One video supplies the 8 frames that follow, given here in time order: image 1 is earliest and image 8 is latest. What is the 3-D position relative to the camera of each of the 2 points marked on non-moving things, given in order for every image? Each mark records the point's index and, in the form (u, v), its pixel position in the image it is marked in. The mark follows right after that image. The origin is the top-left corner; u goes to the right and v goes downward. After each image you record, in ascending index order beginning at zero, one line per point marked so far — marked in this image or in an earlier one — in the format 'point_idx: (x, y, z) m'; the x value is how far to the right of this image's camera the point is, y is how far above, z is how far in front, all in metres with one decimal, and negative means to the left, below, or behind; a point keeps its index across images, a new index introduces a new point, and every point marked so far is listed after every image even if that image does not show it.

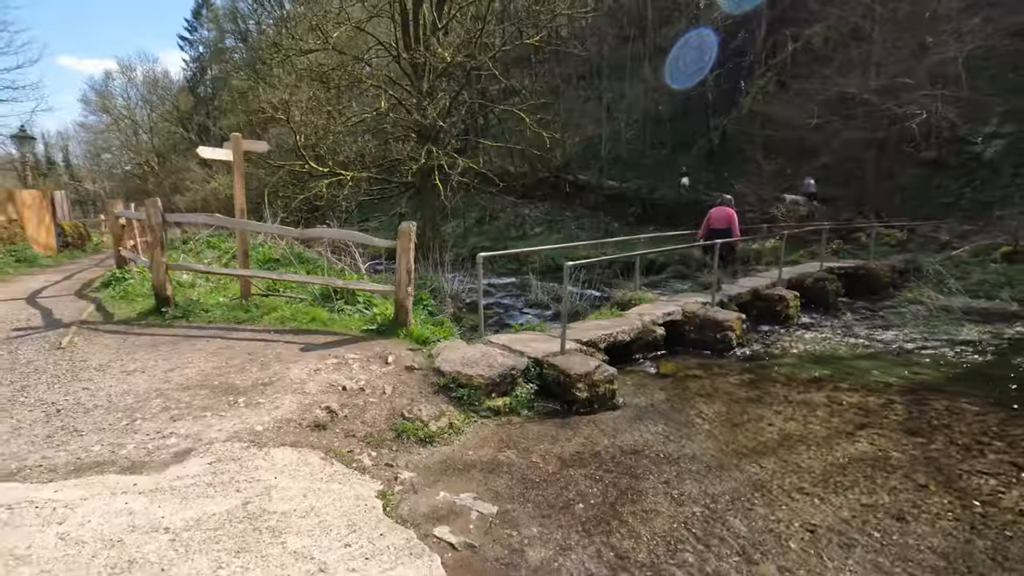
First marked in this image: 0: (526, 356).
0: (+0.1, -0.7, +5.1) m
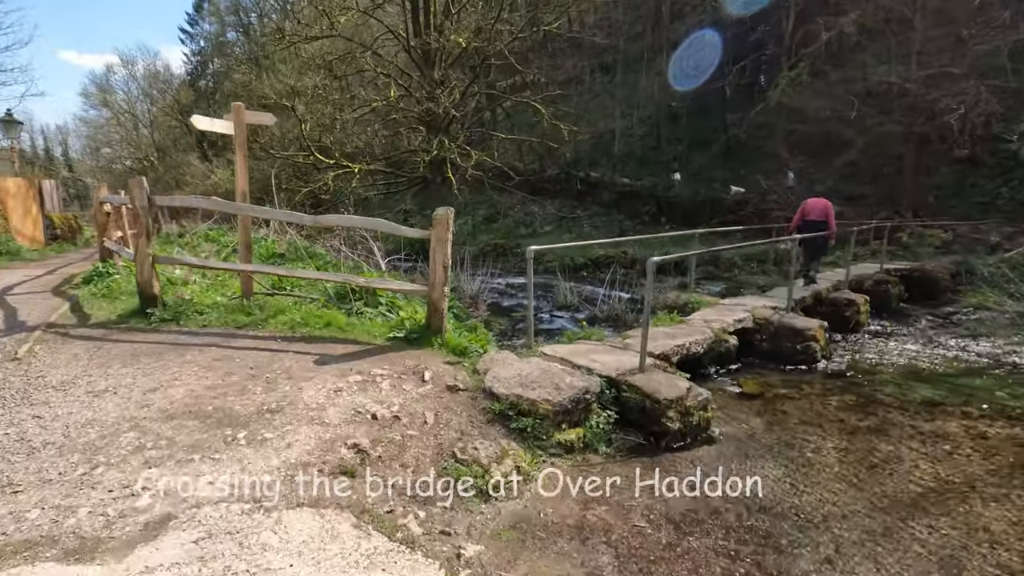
0: (+0.7, -0.7, +4.1) m
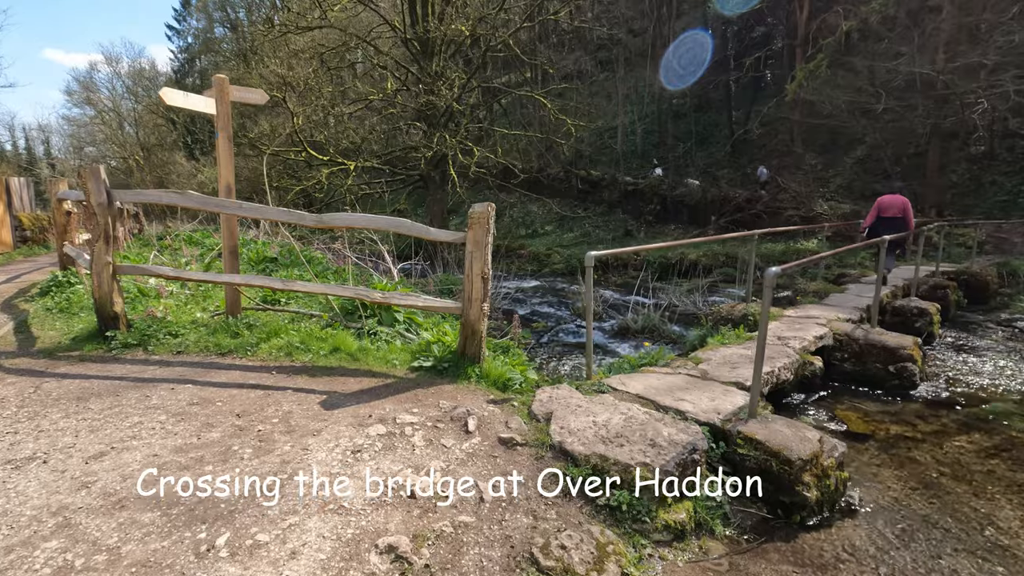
0: (+1.1, -0.8, +3.1) m
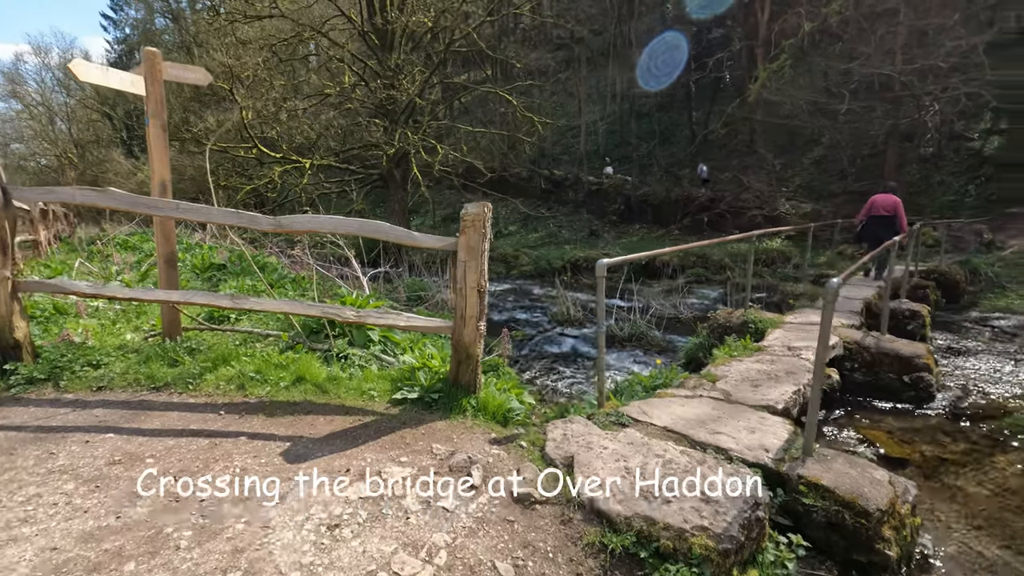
0: (+1.1, -0.9, +2.6) m
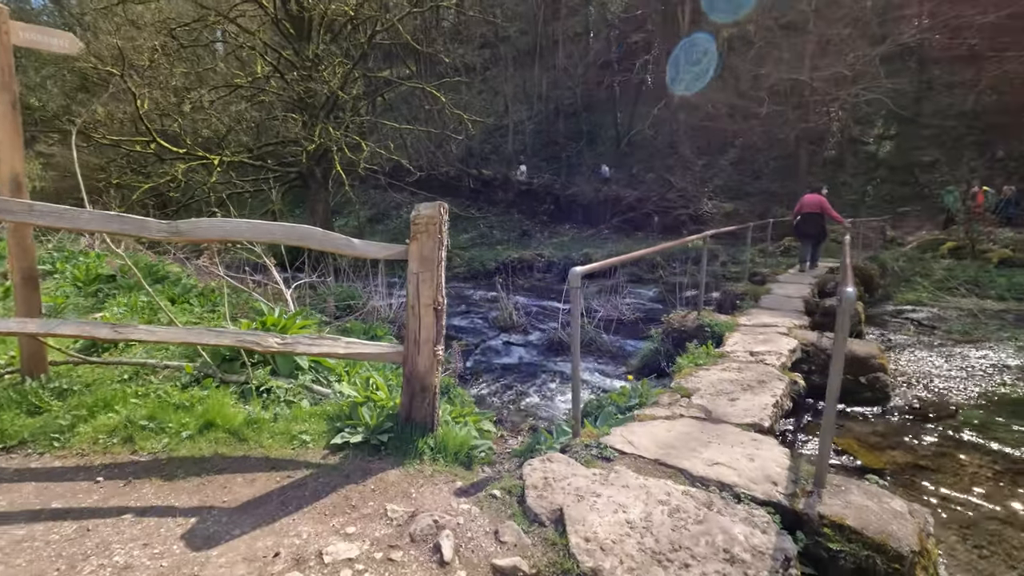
0: (+1.0, -0.9, +2.3) m
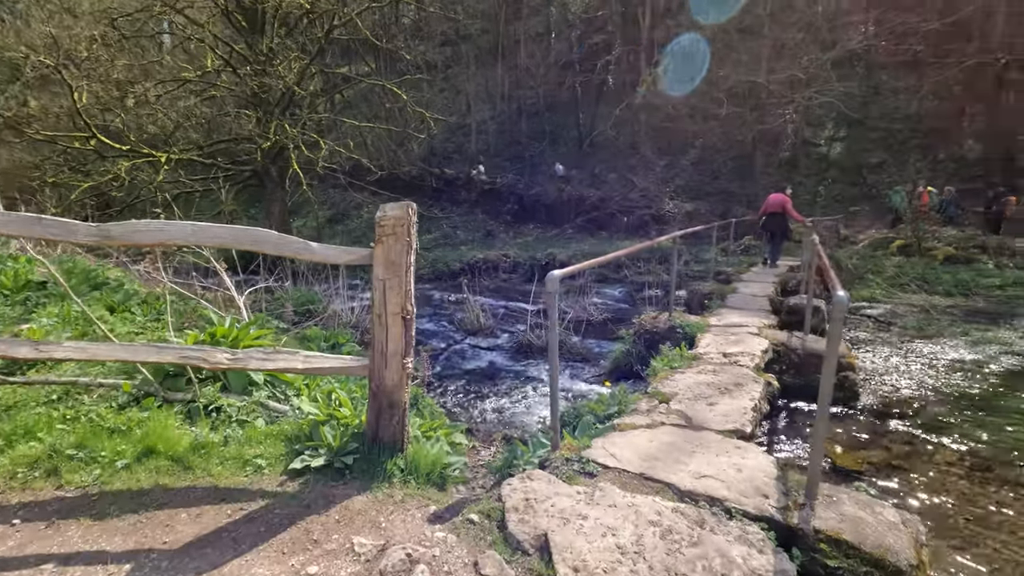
0: (+1.0, -0.9, +2.1) m
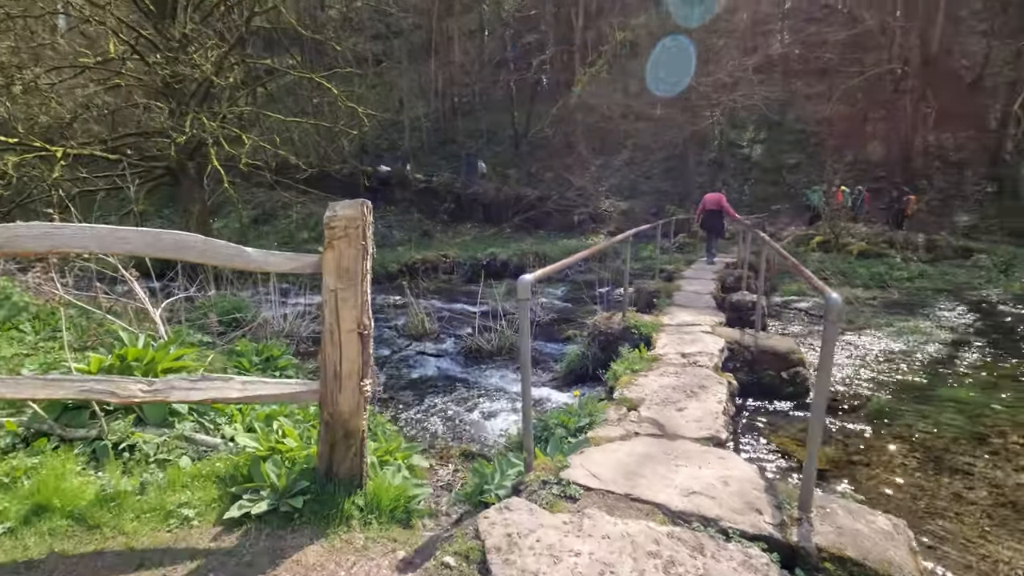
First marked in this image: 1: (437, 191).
0: (+0.9, -1.0, +2.0) m
1: (-2.7, +3.6, +19.9) m
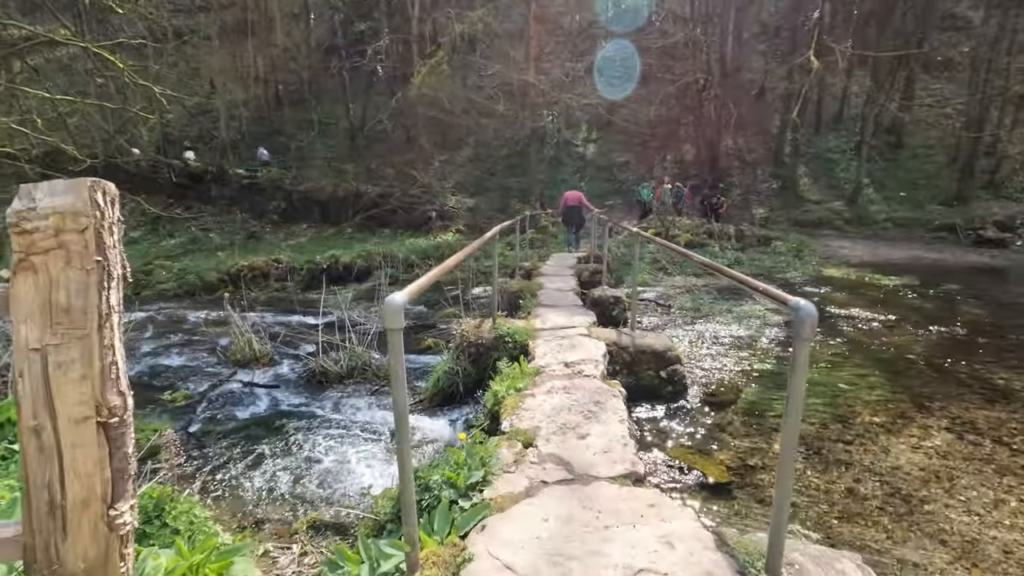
0: (+0.6, -1.0, +1.5) m
1: (-8.1, +3.3, +17.6) m
